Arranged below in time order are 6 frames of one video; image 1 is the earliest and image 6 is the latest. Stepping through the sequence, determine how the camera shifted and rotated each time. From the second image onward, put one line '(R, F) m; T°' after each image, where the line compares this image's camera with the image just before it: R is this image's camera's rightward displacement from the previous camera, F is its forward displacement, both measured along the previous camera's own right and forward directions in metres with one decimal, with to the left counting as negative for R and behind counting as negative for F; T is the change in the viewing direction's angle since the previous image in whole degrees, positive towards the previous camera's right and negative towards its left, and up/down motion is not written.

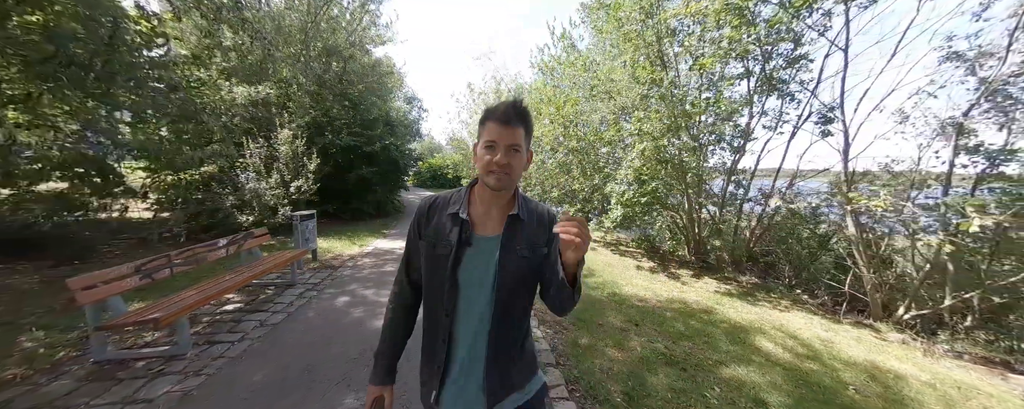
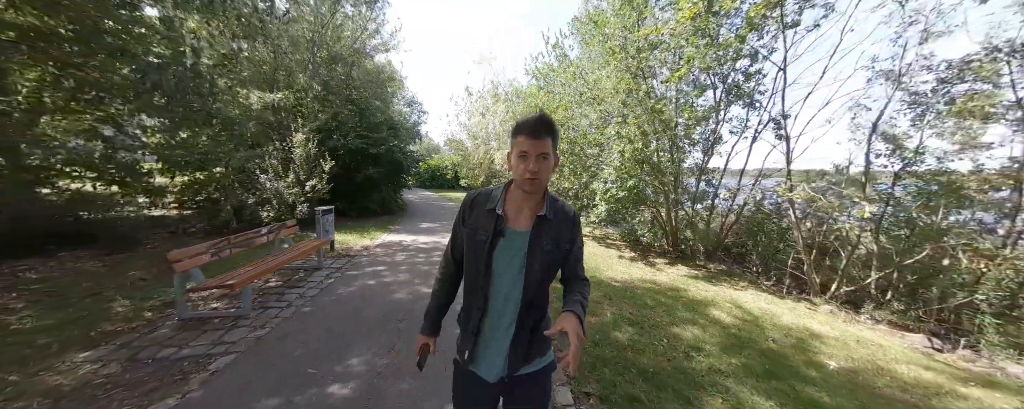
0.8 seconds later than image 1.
(+0.1, -0.7) m; 0°
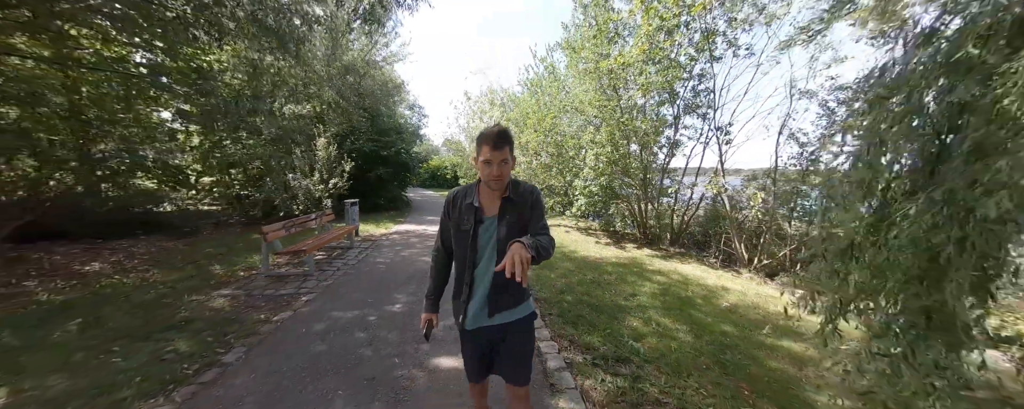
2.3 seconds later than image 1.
(+0.1, -1.3) m; 0°
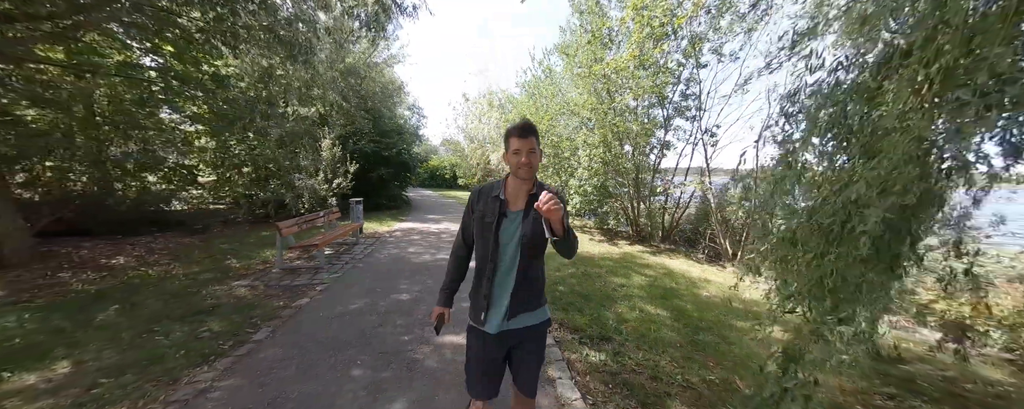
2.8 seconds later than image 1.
(0.0, -0.3) m; 0°
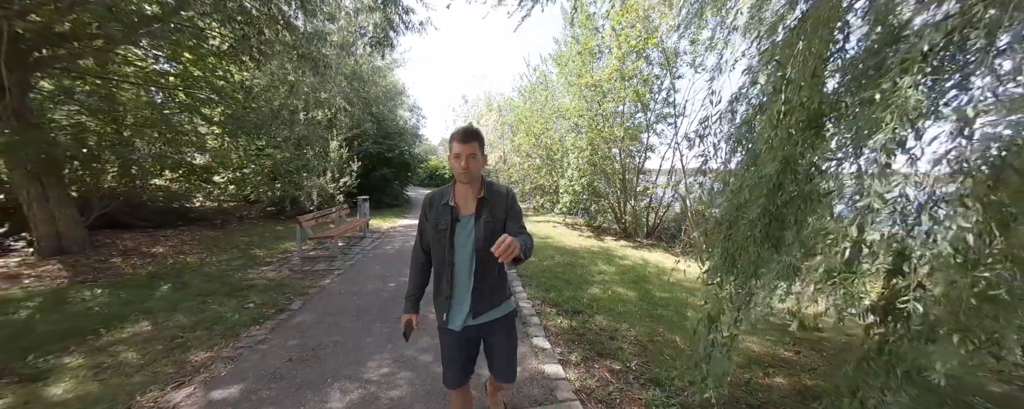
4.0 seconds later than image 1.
(+0.1, -0.7) m; 0°
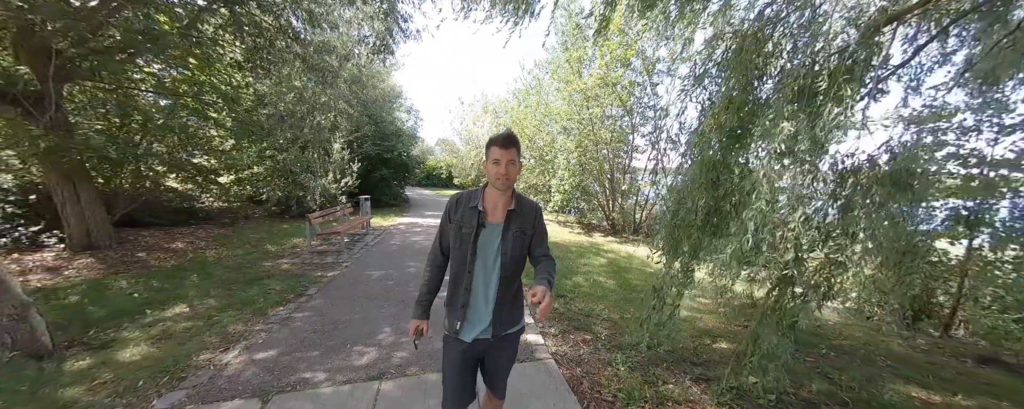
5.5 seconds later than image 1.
(+0.1, -0.5) m; +1°
